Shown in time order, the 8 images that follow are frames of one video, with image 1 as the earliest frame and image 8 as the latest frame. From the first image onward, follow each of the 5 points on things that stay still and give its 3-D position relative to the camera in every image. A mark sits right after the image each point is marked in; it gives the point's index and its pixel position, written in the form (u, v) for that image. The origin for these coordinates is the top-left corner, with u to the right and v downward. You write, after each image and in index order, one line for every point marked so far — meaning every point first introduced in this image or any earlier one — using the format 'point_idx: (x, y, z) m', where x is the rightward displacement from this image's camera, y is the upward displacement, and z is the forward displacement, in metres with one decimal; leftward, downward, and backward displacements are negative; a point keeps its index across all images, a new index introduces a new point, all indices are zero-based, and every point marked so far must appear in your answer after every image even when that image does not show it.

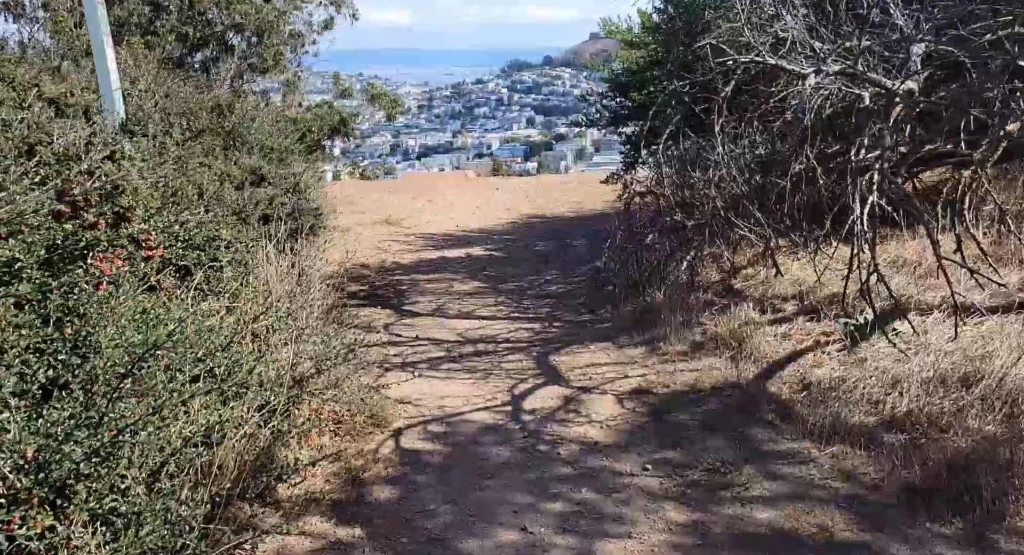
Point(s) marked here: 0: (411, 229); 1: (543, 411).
0: (-1.1, +0.5, +11.0) m
1: (+0.1, -0.6, +4.7) m
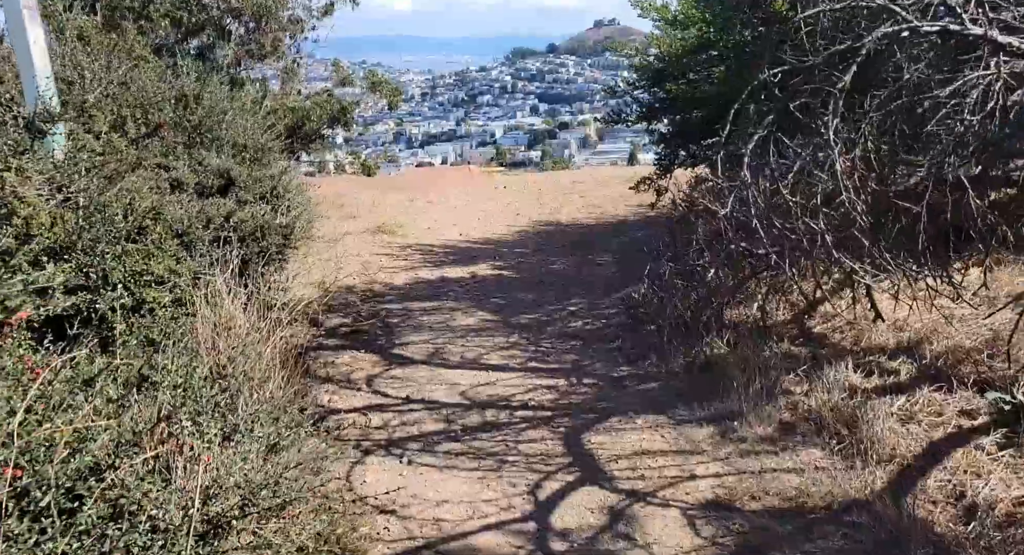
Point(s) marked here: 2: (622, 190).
0: (-1.0, +0.3, +9.6) m
1: (+0.2, -0.8, +3.3) m
2: (+1.3, +1.0, +12.3) m
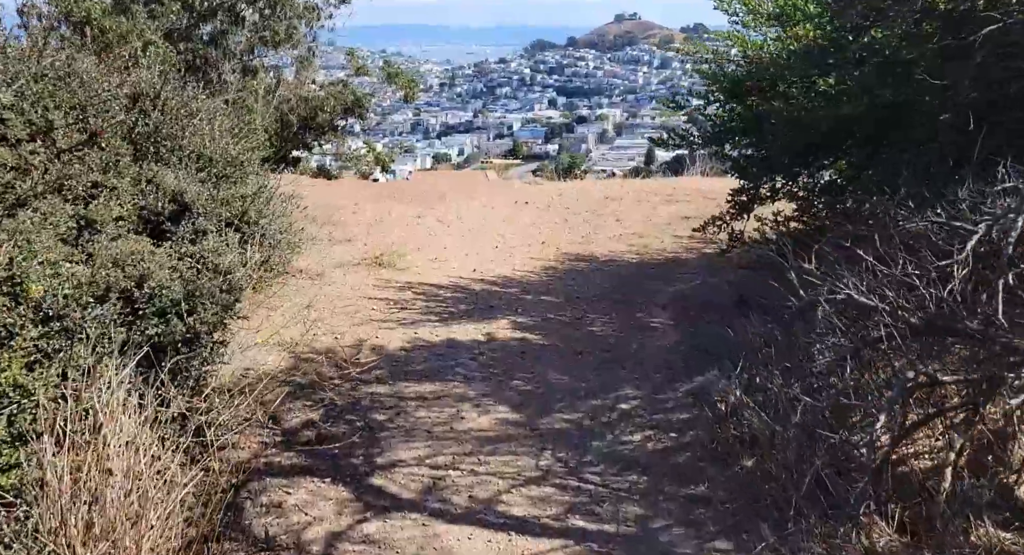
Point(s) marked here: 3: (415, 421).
0: (-0.8, 0.0, +7.9) m
1: (+0.3, -1.3, +1.6) m
2: (+1.6, +0.6, +10.5) m
3: (-0.4, -0.6, +4.5) m
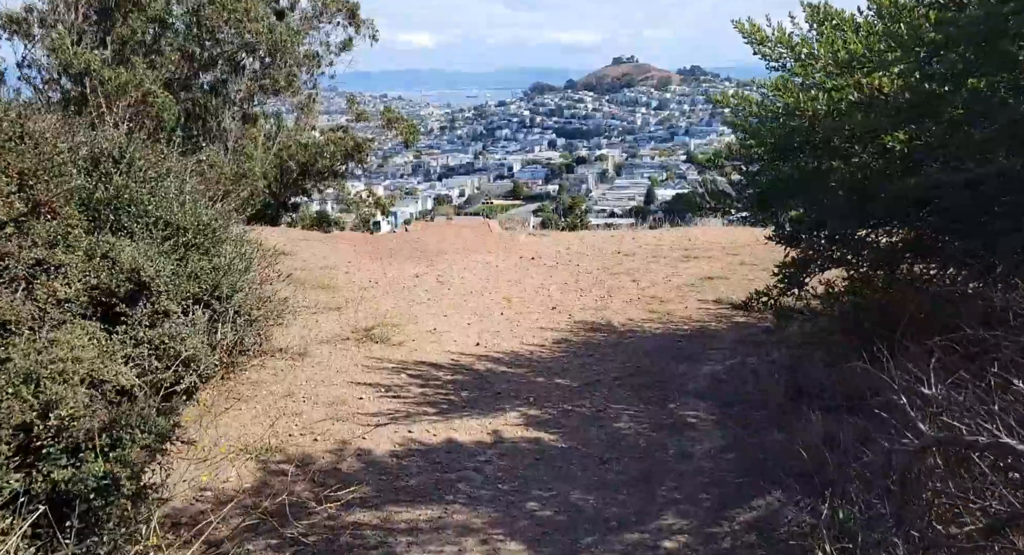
0: (-0.8, -0.5, +6.9) m
1: (+0.4, -1.5, +0.6) m
2: (+1.6, 0.0, +9.6) m
3: (-0.4, -1.0, +3.6) m
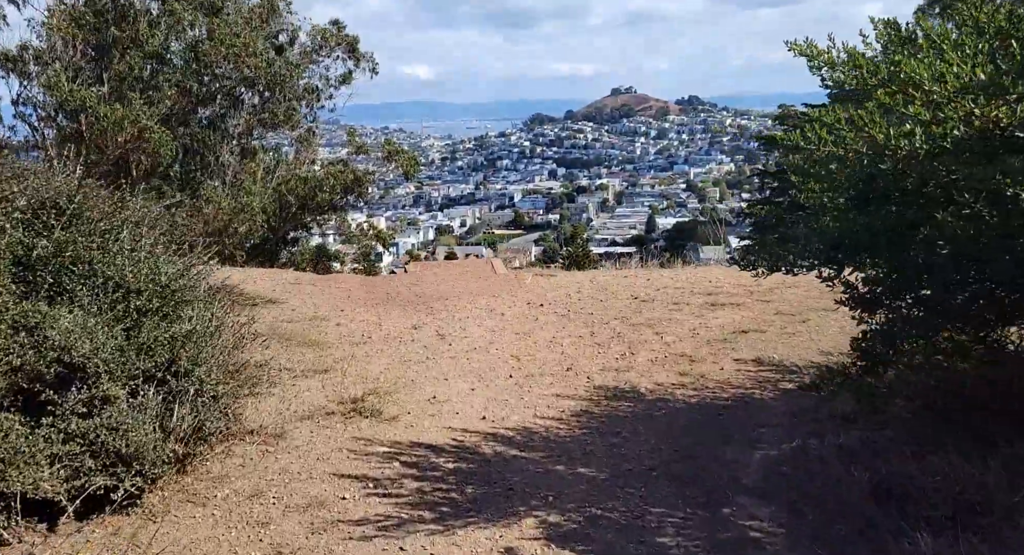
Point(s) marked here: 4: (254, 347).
0: (-0.7, -0.9, +5.9) m
1: (+0.4, -1.7, -0.4) m
2: (+1.7, -0.4, +8.6) m
3: (-0.3, -1.3, +2.5) m
4: (-2.0, -0.5, +7.8) m
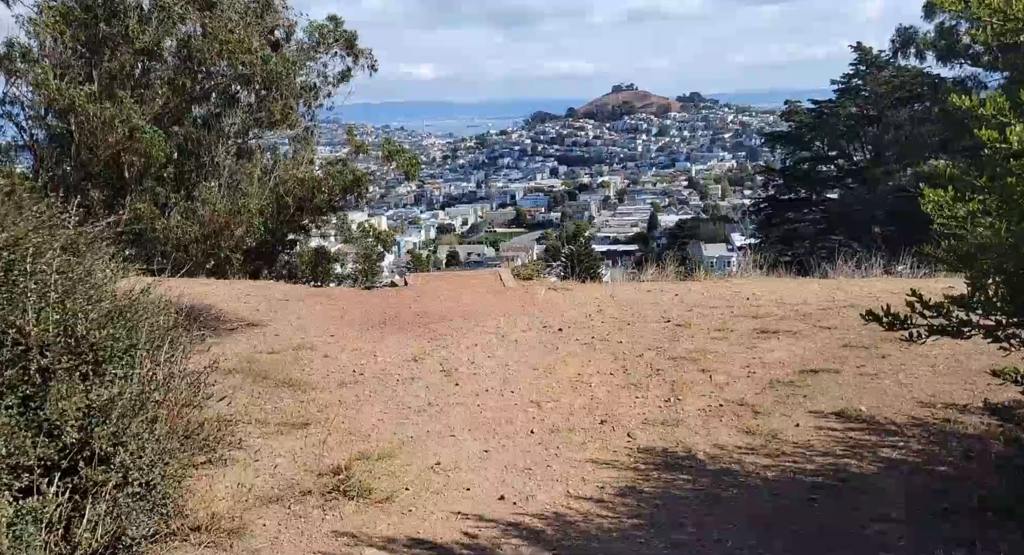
0: (-0.6, -1.1, +4.5) m
1: (+0.6, -1.9, -1.8) m
2: (+1.8, -0.6, +7.2) m
3: (-0.2, -1.5, +1.1) m
4: (-1.8, -0.7, +6.4) m
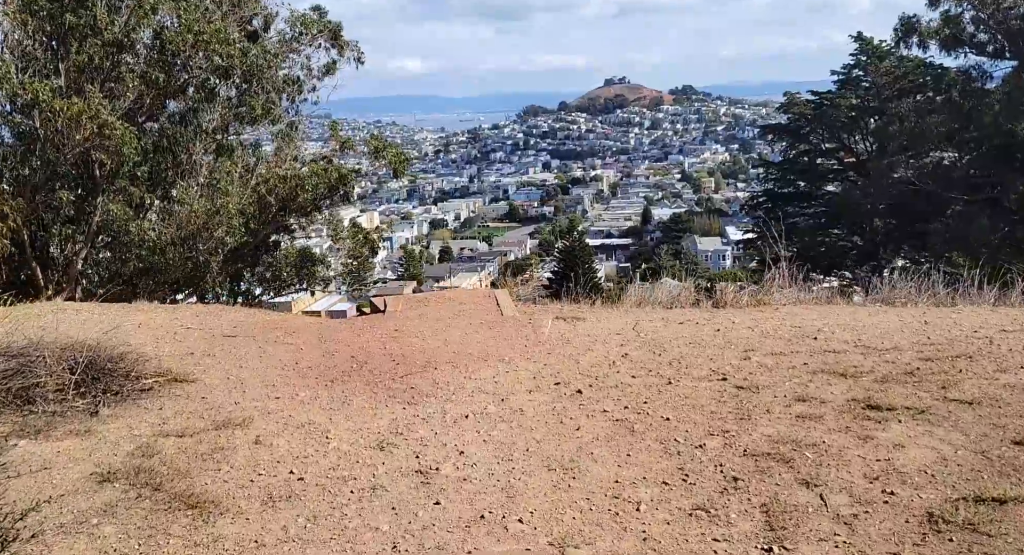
0: (-0.5, -1.5, +2.1) m
1: (+0.7, -2.3, -4.3) m
2: (+1.8, -0.9, +4.7) m
3: (-0.1, -1.9, -1.3) m
4: (-1.8, -1.1, +3.9) m
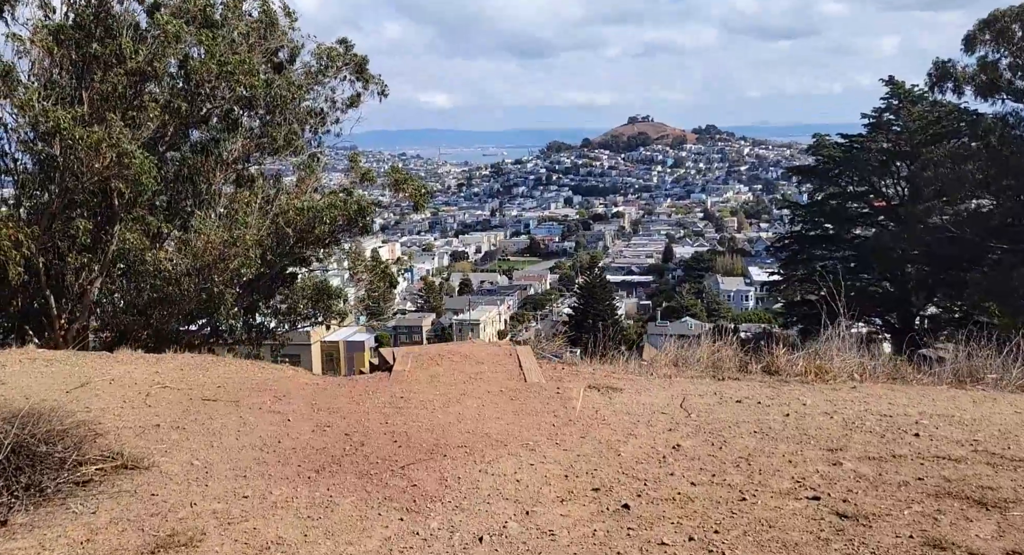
0: (-0.5, -1.7, +0.4) m
1: (+0.6, -2.3, -6.0) m
2: (+2.0, -1.3, +3.0) m
3: (-0.1, -2.0, -3.0) m
4: (-1.7, -1.4, +2.3) m
